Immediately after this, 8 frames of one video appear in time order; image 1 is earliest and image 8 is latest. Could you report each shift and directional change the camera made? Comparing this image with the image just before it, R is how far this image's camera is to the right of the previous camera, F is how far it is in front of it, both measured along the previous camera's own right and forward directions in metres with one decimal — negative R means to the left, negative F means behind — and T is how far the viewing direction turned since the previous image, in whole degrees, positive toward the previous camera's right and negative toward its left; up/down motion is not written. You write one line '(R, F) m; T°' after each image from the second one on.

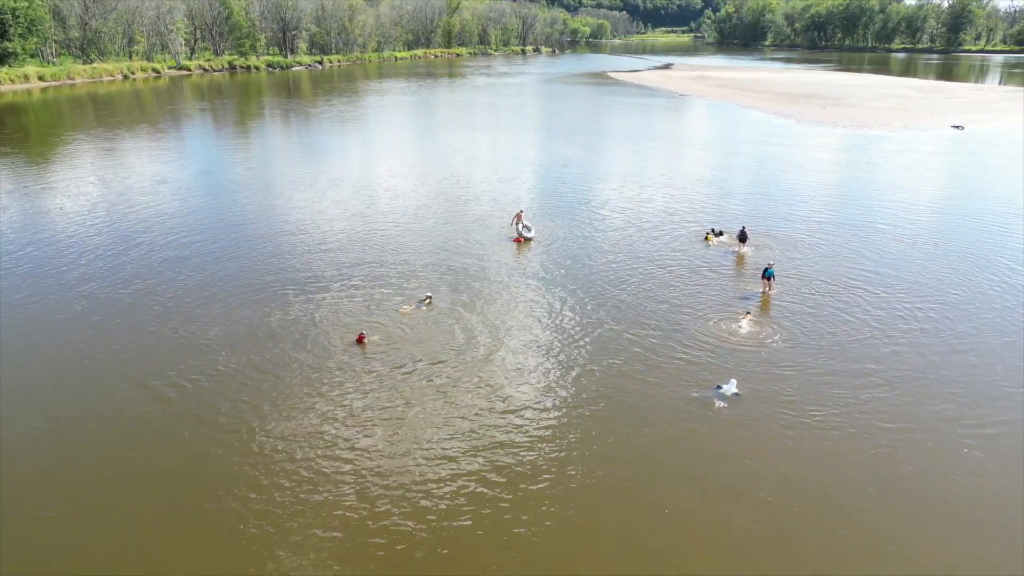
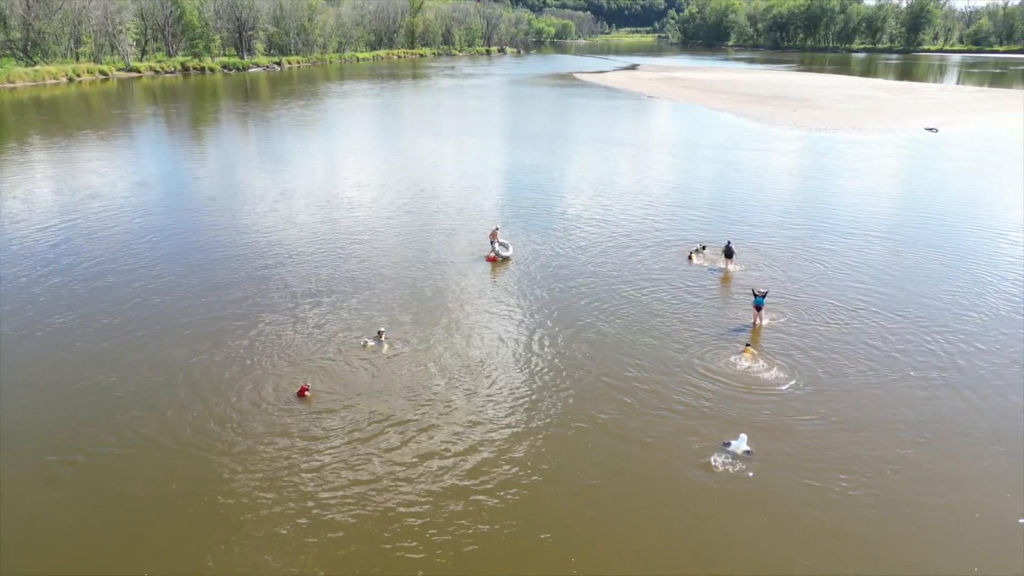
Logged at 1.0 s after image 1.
(0.0, +2.2) m; +2°
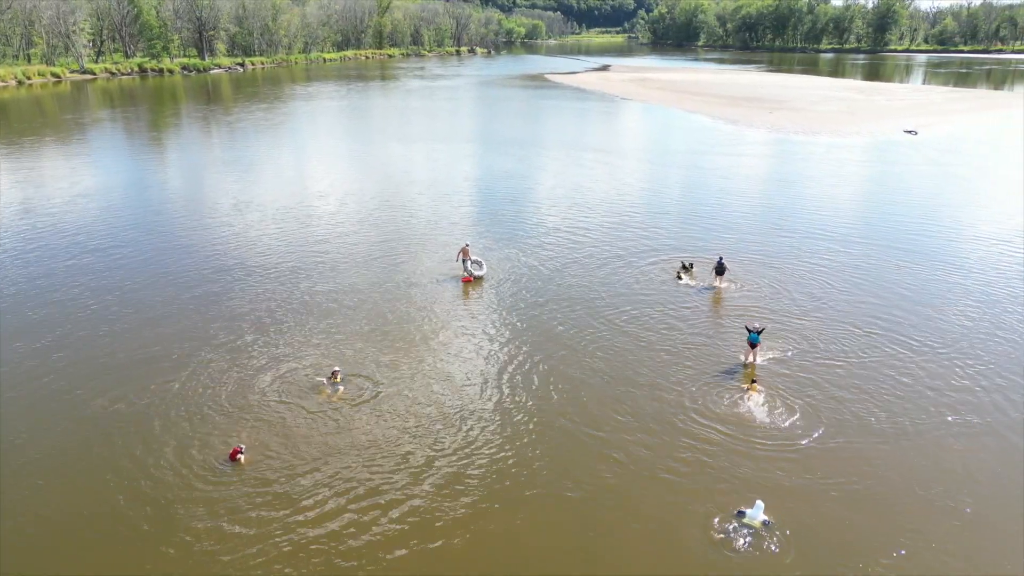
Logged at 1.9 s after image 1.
(0.0, +2.0) m; +2°
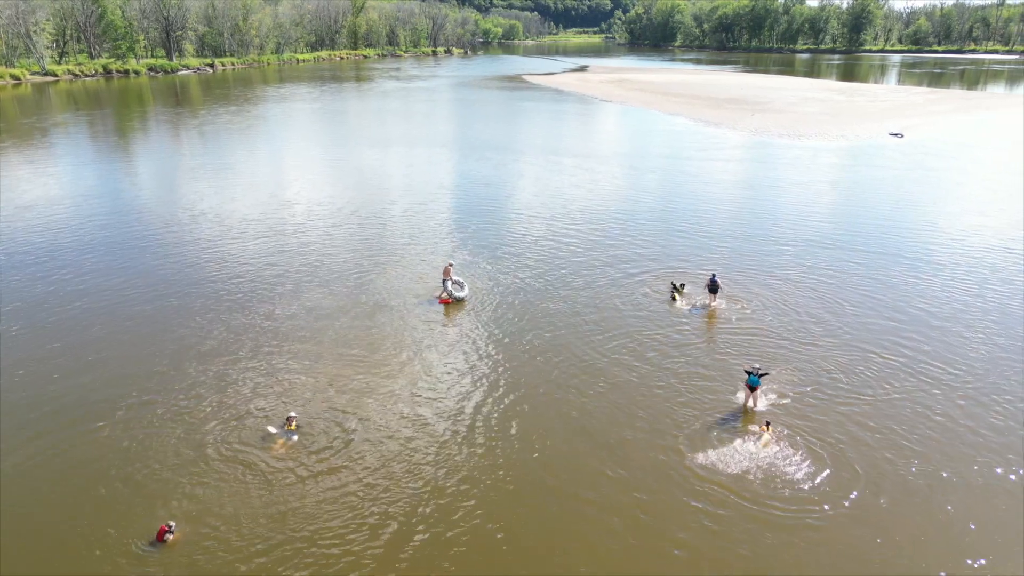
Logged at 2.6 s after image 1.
(0.0, +1.7) m; +2°
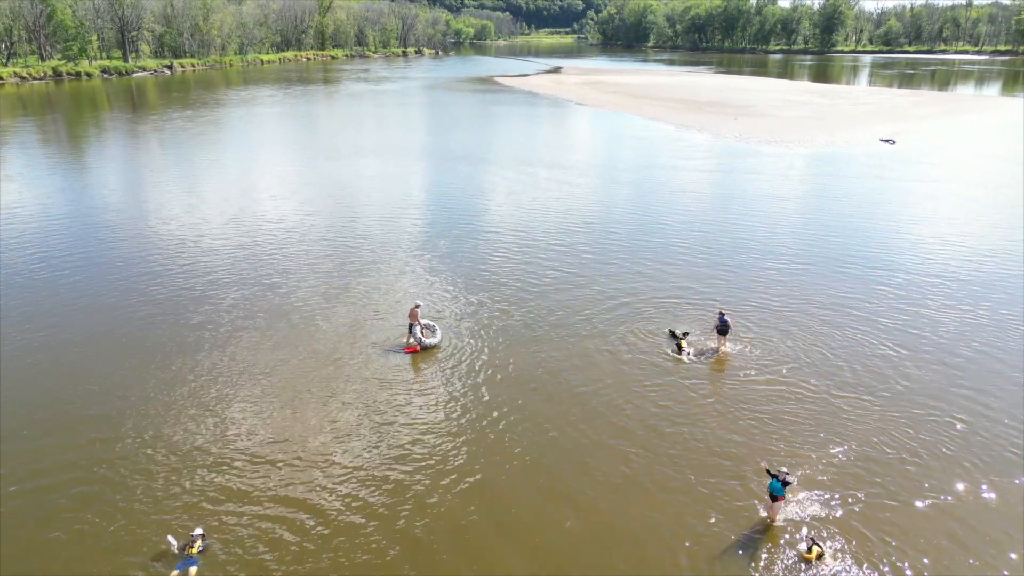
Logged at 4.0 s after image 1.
(0.0, +3.0) m; +2°
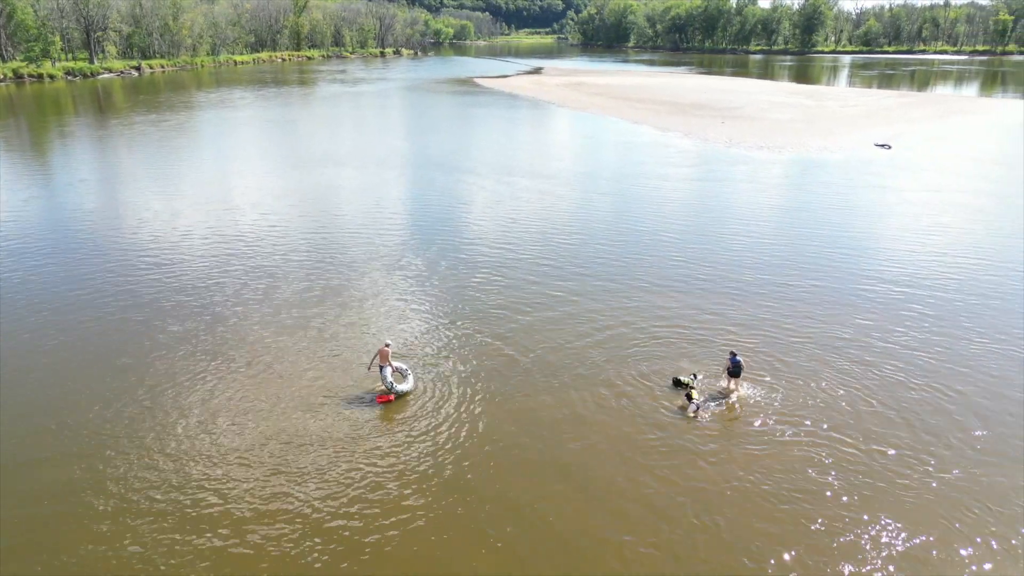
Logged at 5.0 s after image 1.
(0.0, +2.3) m; +1°
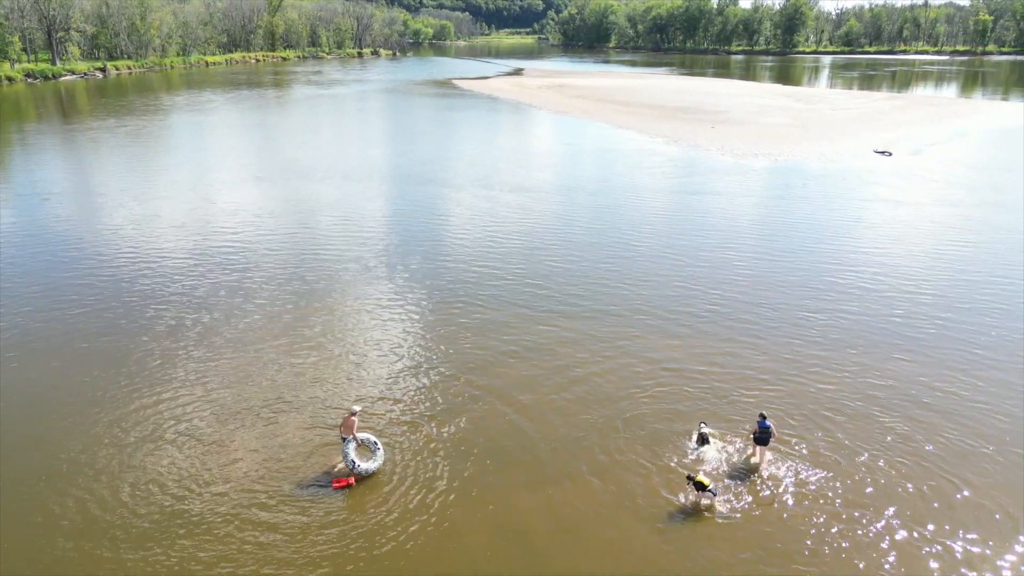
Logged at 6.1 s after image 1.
(0.0, +2.7) m; +1°
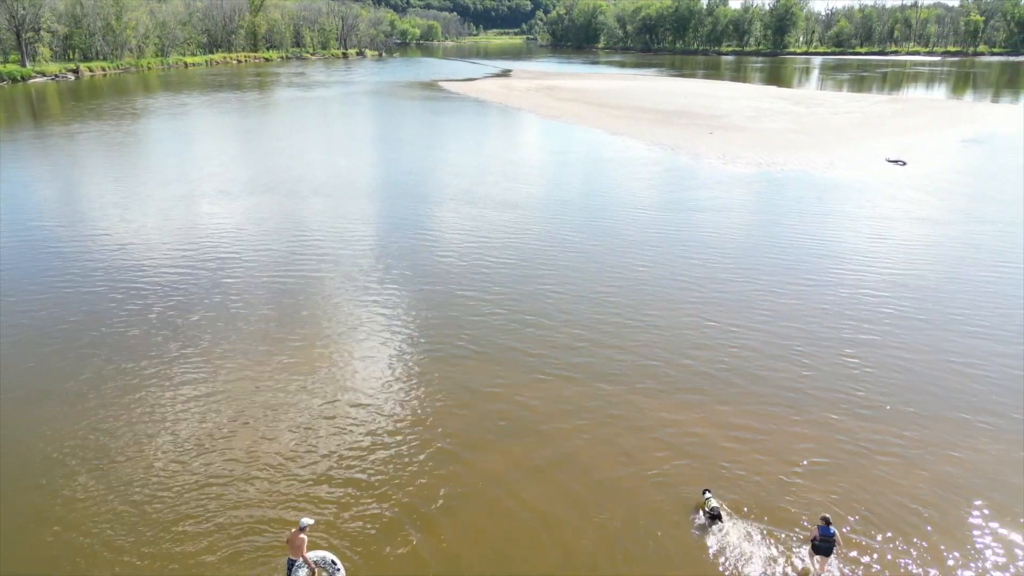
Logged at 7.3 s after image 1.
(0.0, +2.8) m; +1°
